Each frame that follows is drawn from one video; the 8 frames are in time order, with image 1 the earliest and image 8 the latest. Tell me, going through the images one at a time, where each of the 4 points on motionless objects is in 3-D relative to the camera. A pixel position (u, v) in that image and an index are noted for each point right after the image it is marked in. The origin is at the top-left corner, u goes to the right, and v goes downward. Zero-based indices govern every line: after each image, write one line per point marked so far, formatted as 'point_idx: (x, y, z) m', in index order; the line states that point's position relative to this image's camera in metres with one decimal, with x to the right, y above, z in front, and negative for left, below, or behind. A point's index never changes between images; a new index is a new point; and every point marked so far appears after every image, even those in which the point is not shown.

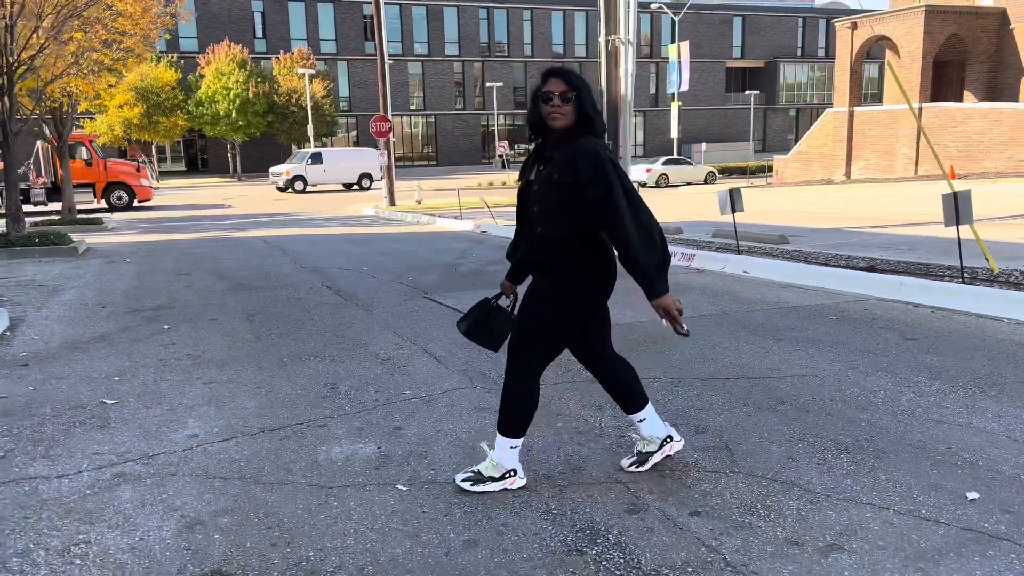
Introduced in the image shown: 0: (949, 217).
0: (+4.1, +0.7, +7.9) m
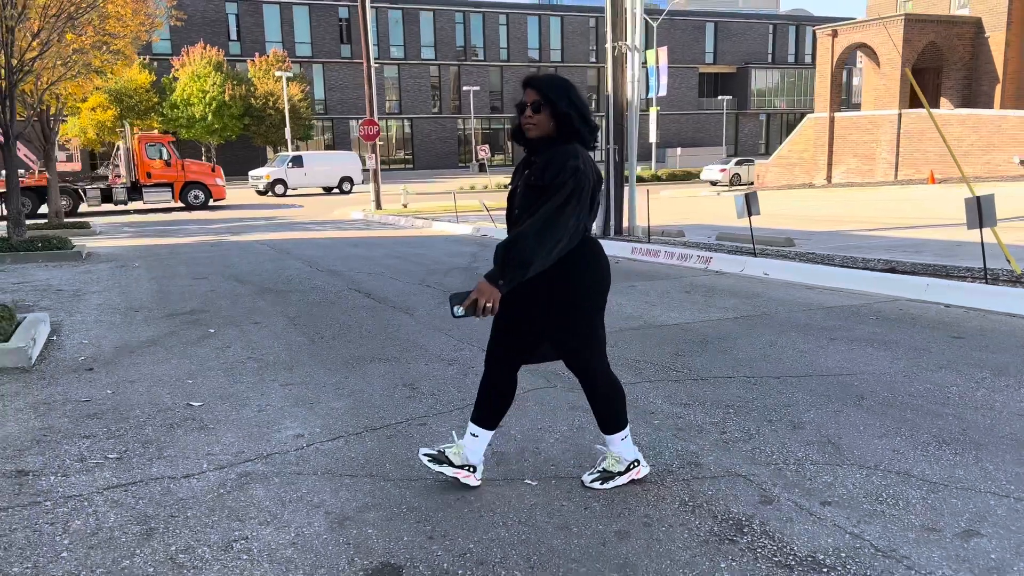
0: (+4.5, +0.7, +8.2) m
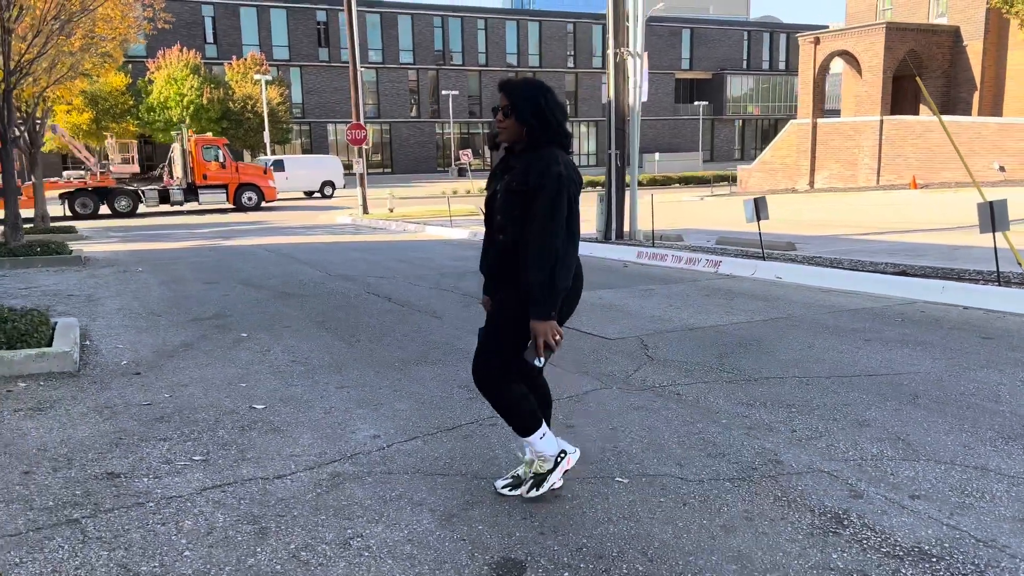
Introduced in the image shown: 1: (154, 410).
0: (+4.7, +0.6, +8.4) m
1: (-2.0, -0.7, +4.8) m
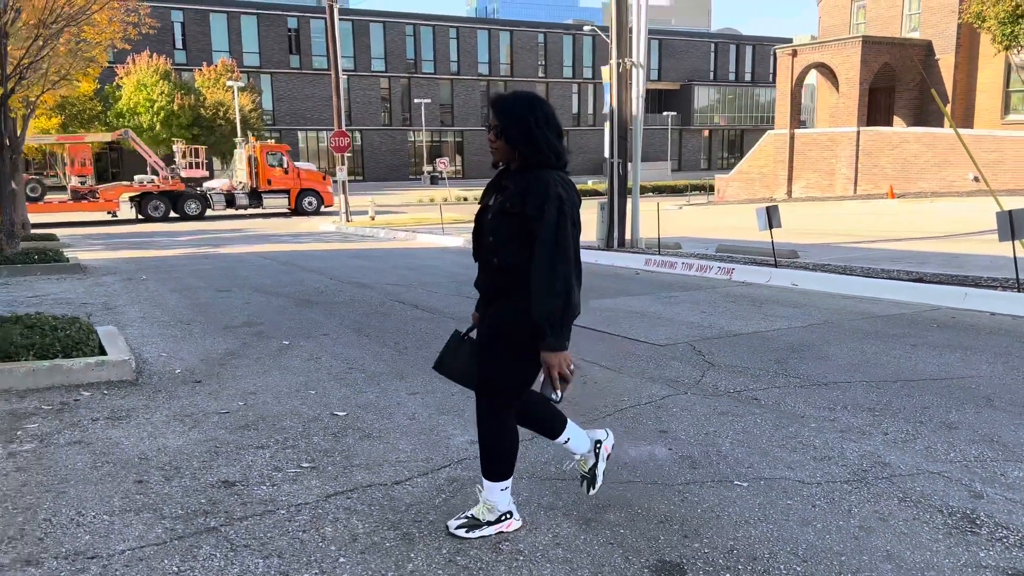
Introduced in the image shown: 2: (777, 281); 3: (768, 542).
0: (+5.0, +0.6, +8.6) m
1: (-1.5, -0.7, +4.7) m
2: (+3.3, +0.1, +10.4) m
3: (+1.0, -0.9, +3.1) m
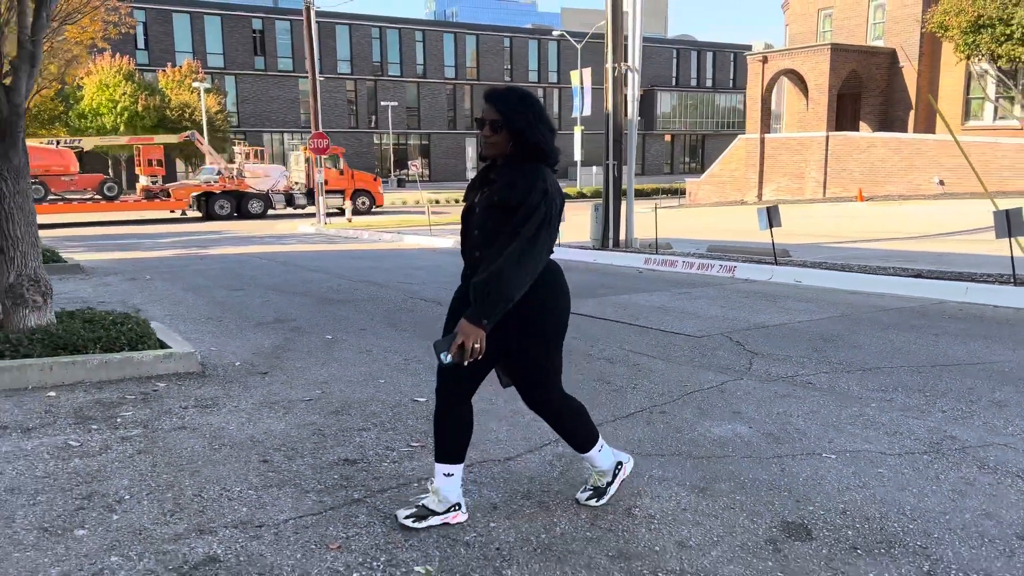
0: (+5.3, +0.6, +9.1) m
1: (-1.1, -0.7, +4.9) m
2: (+3.4, +0.1, +10.8) m
3: (+1.5, -0.9, +3.4) m
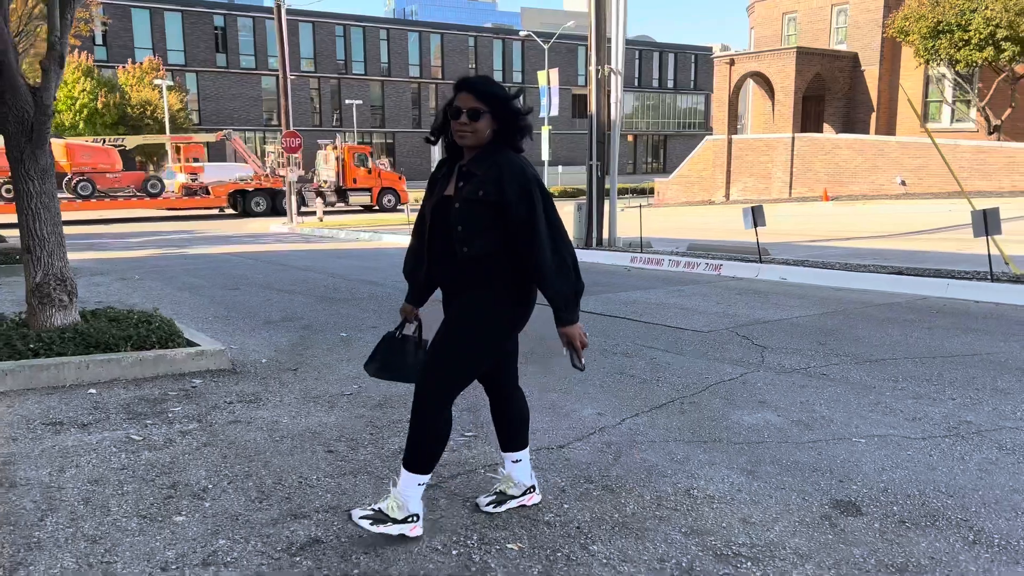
0: (+5.3, +0.7, +9.6) m
1: (-0.9, -0.7, +5.0) m
2: (+3.4, +0.2, +11.2) m
3: (+1.7, -0.8, +3.7) m
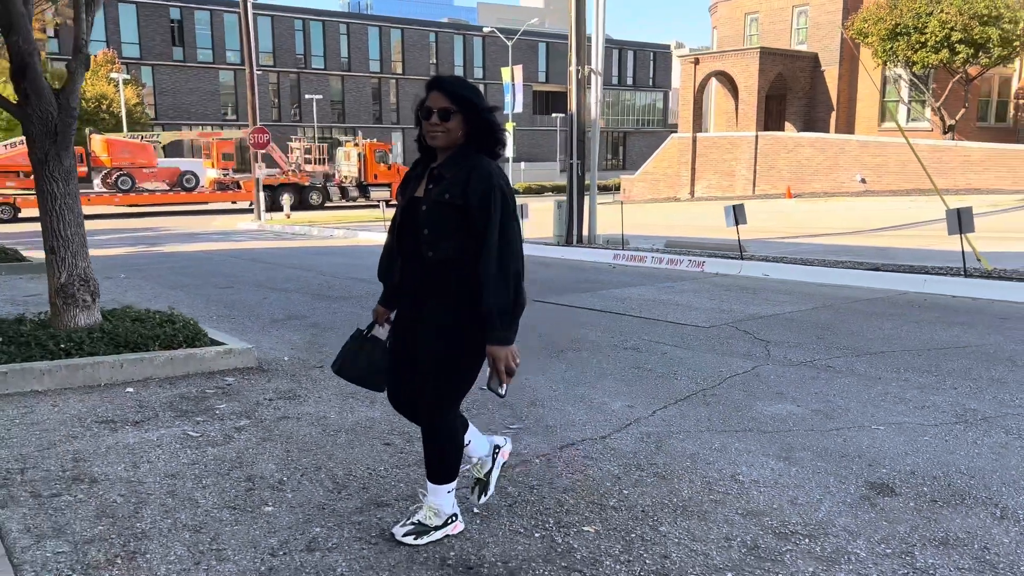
0: (+5.2, +0.7, +10.0) m
1: (-0.7, -0.7, +5.2) m
2: (+3.2, +0.2, +11.6) m
3: (+2.0, -0.8, +4.0) m
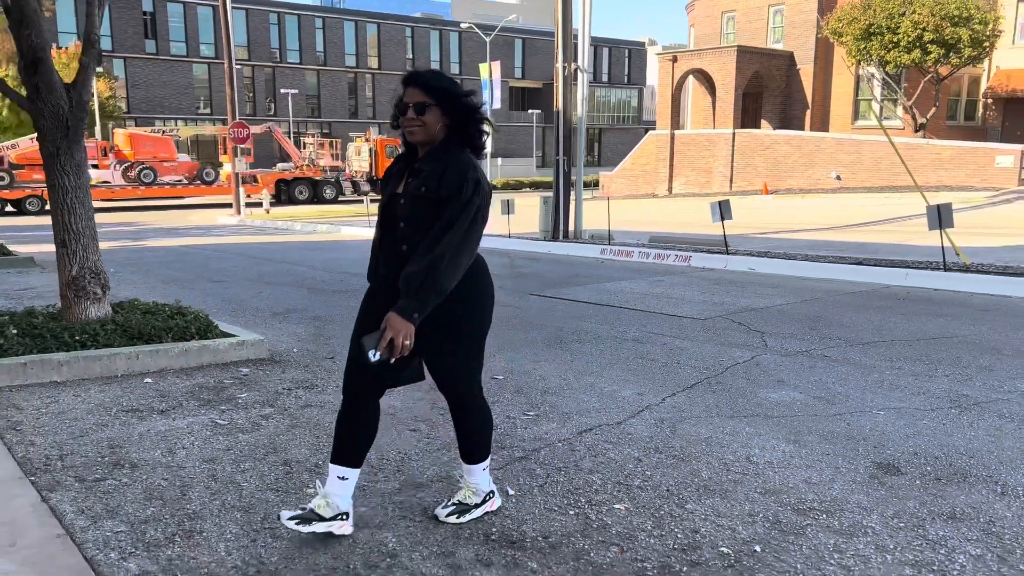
0: (+5.1, +0.8, +10.3) m
1: (-0.6, -0.6, +5.4) m
2: (+3.1, +0.3, +11.8) m
3: (+2.1, -0.8, +4.2) m
